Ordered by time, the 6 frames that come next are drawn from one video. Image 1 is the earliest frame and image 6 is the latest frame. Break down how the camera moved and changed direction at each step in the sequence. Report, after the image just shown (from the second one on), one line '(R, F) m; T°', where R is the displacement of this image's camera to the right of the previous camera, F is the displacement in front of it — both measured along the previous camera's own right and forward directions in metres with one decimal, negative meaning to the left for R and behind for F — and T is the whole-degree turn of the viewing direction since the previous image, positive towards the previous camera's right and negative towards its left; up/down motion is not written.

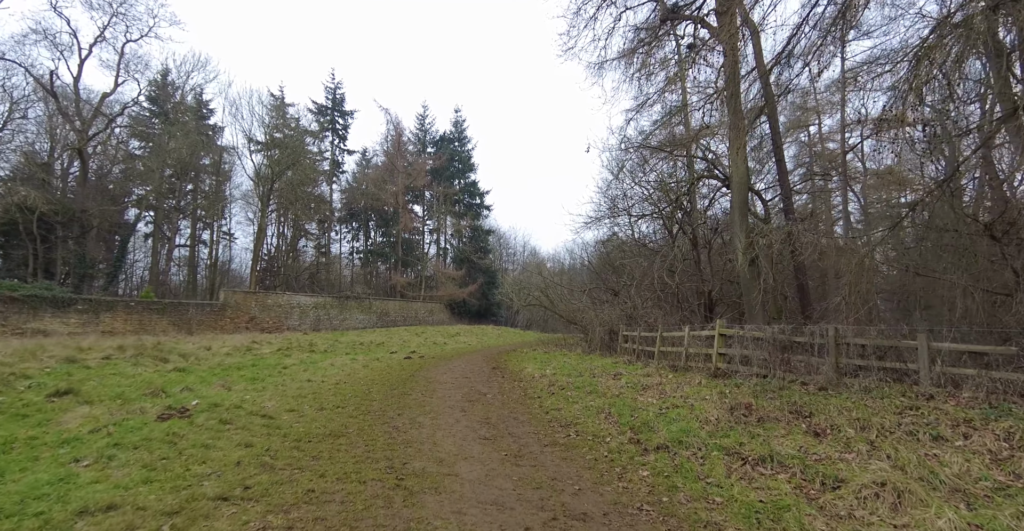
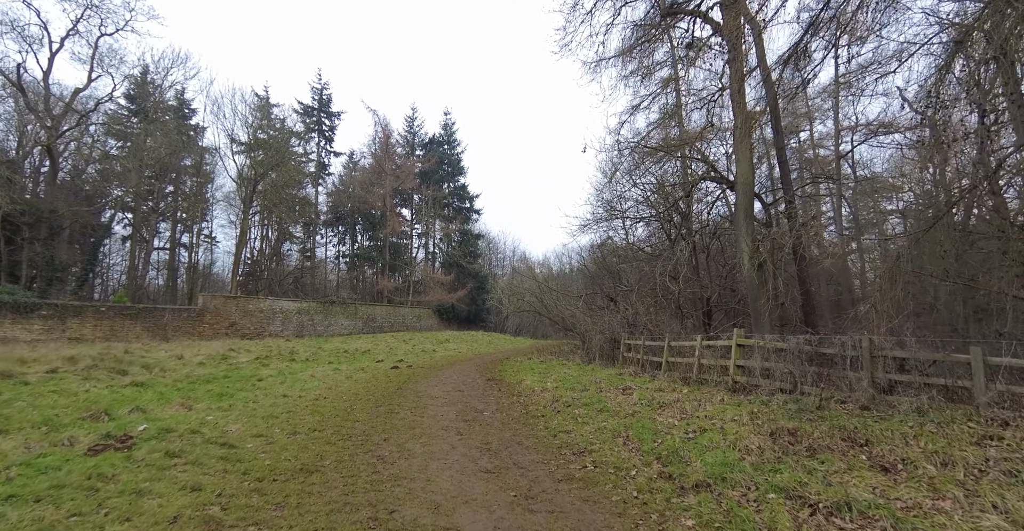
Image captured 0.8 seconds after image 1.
(-0.2, +0.8) m; +1°
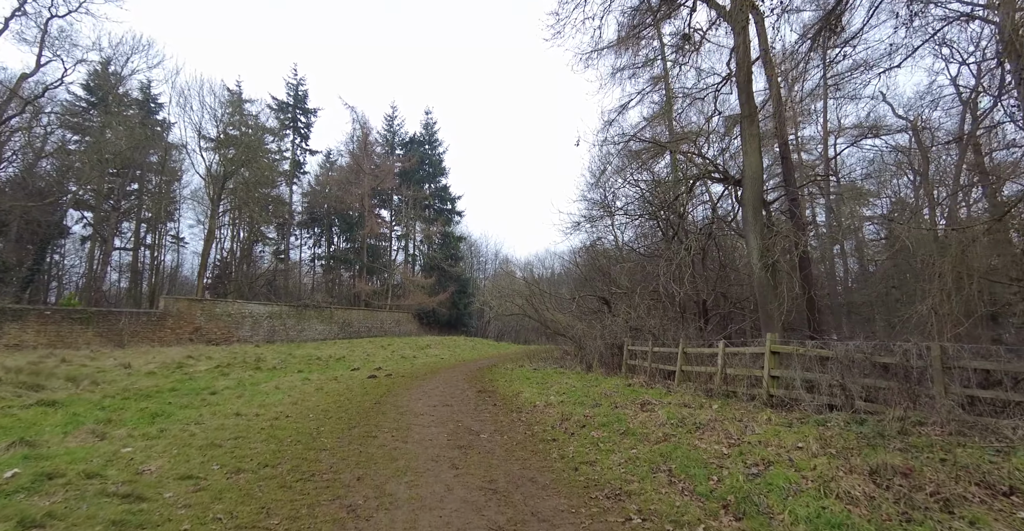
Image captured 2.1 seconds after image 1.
(-0.3, +1.2) m; +2°
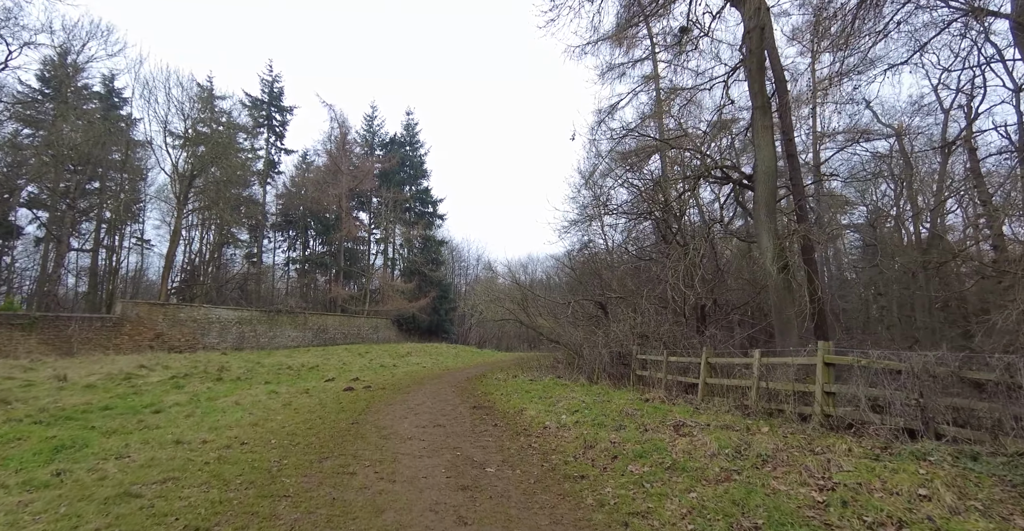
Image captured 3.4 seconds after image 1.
(-0.3, +1.2) m; +2°
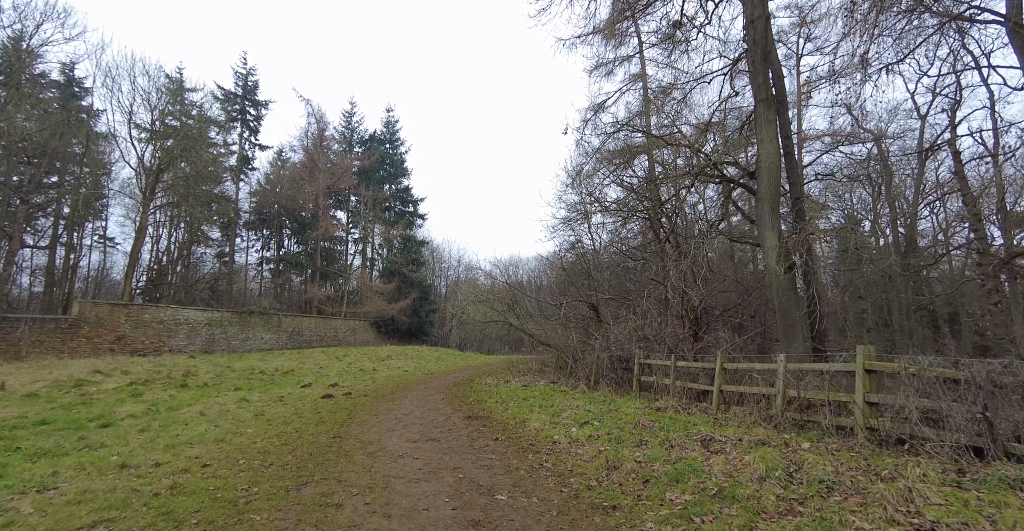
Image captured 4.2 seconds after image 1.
(-0.3, +0.7) m; +2°
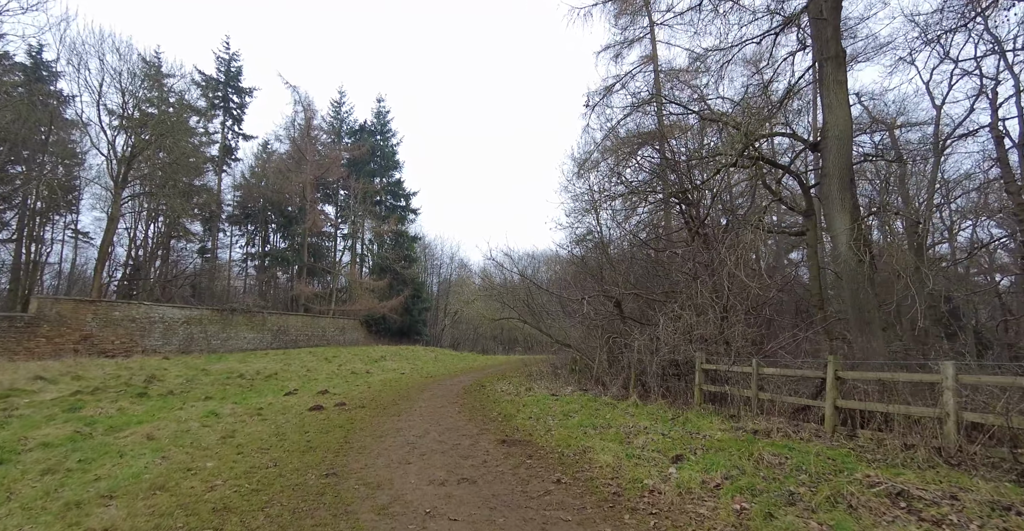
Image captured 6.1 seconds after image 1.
(-0.7, +1.8) m; +1°
